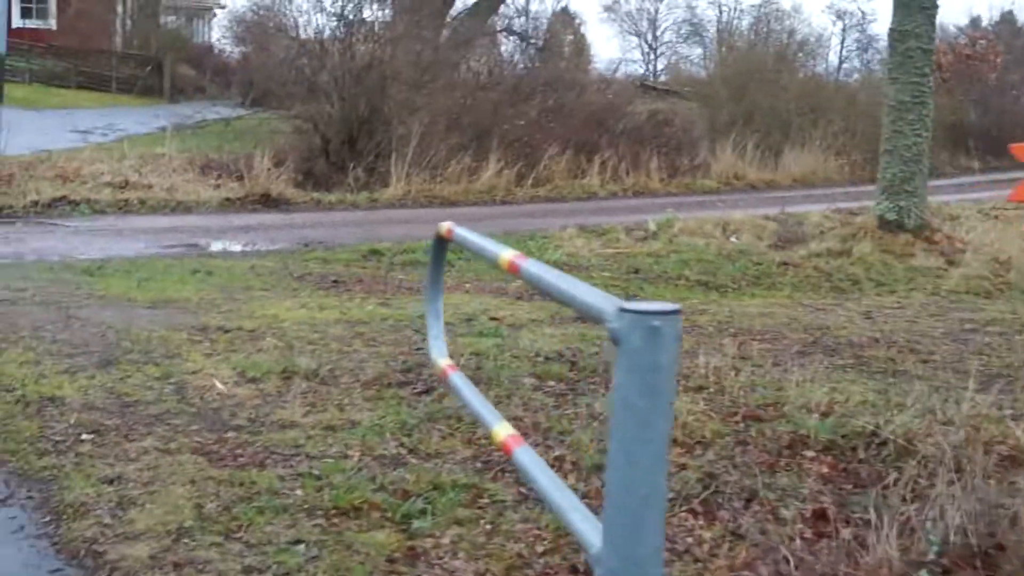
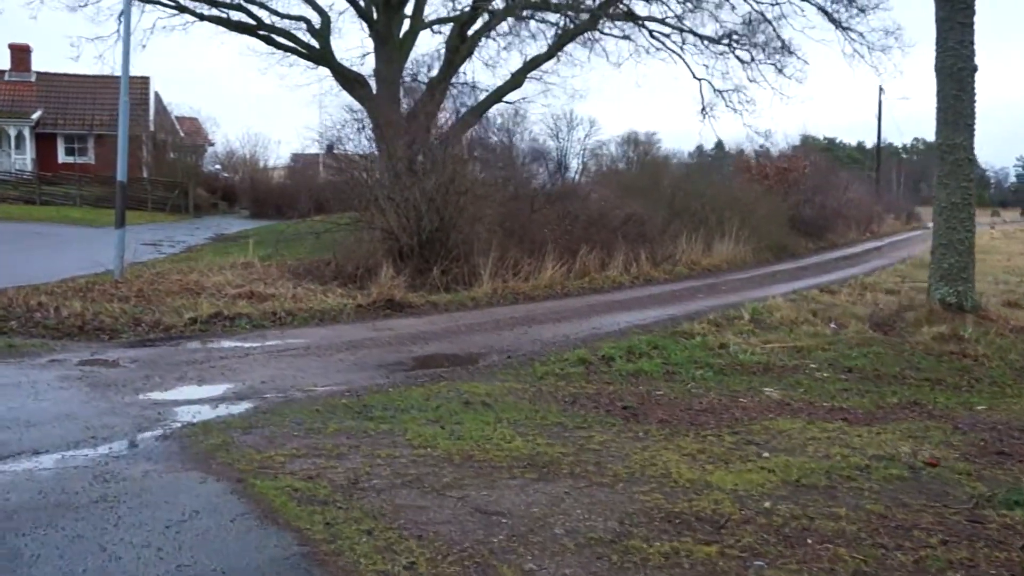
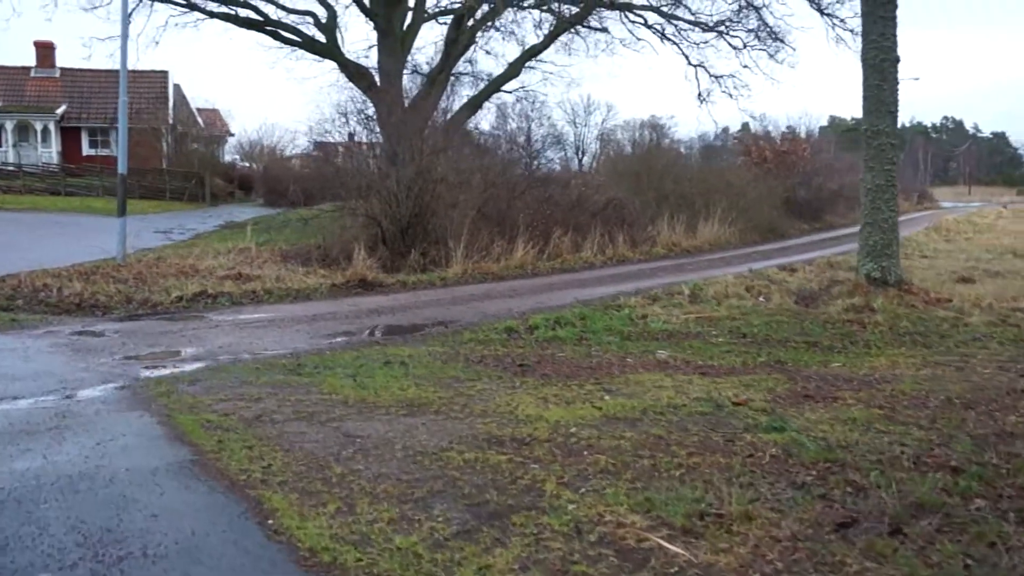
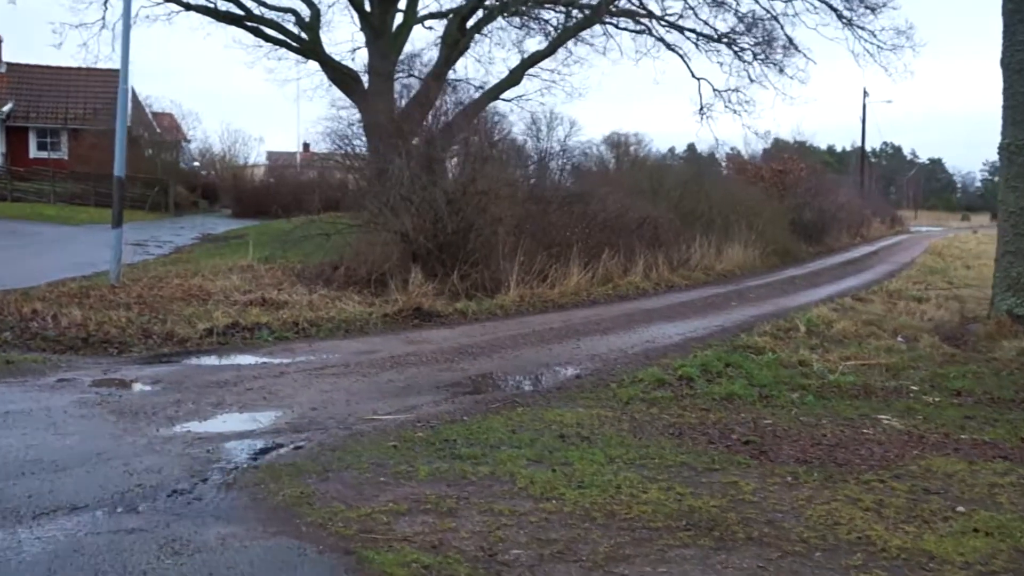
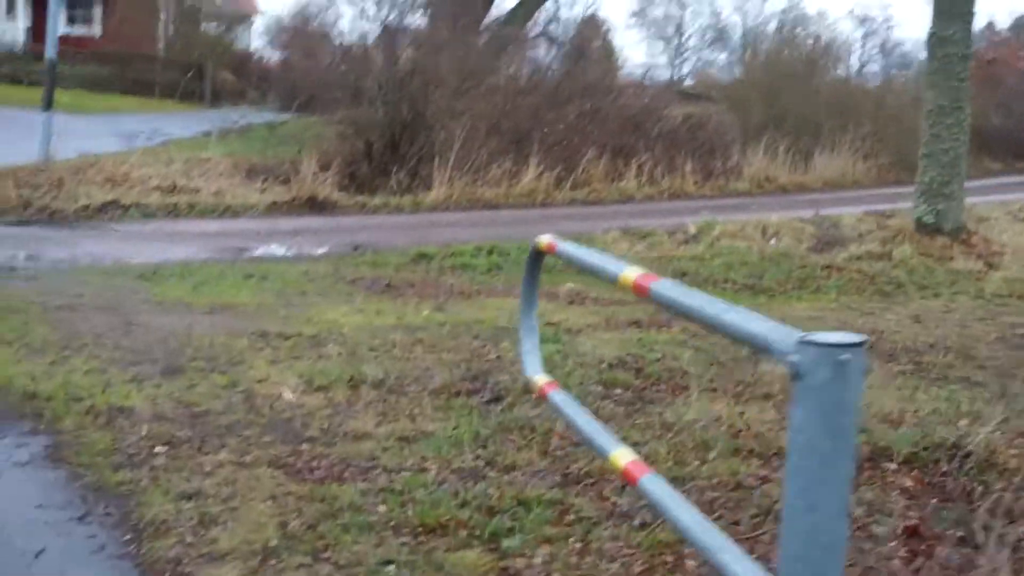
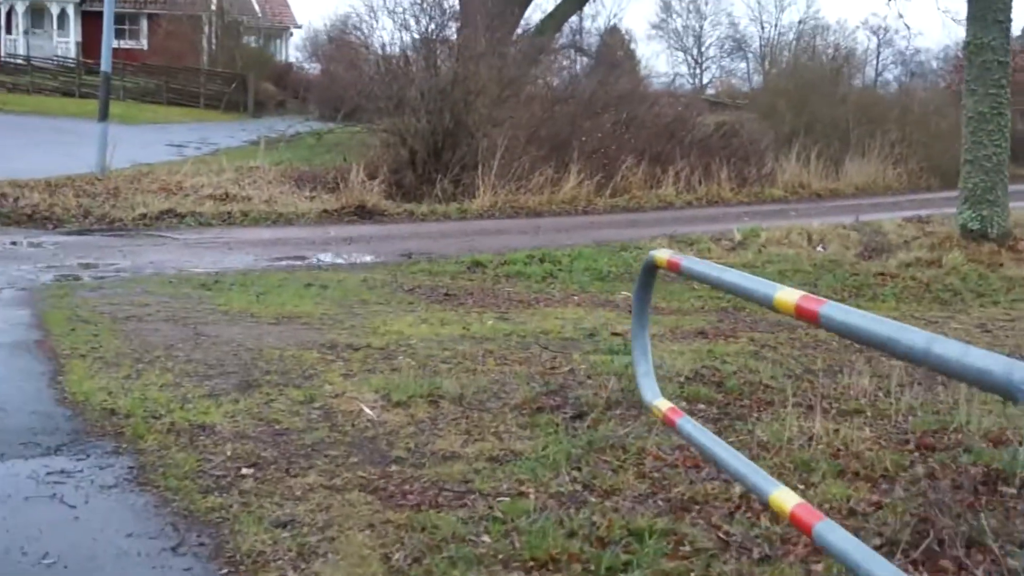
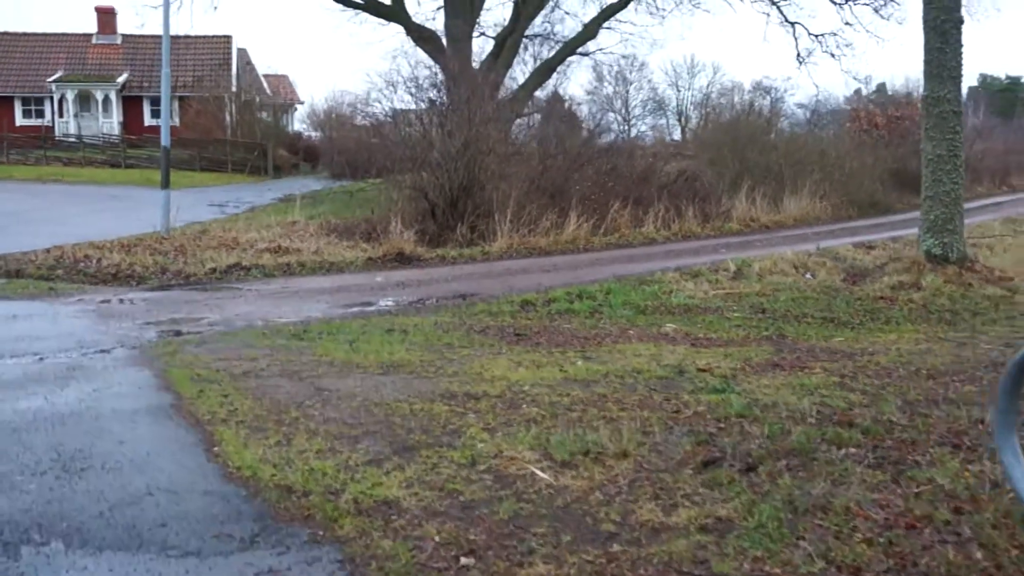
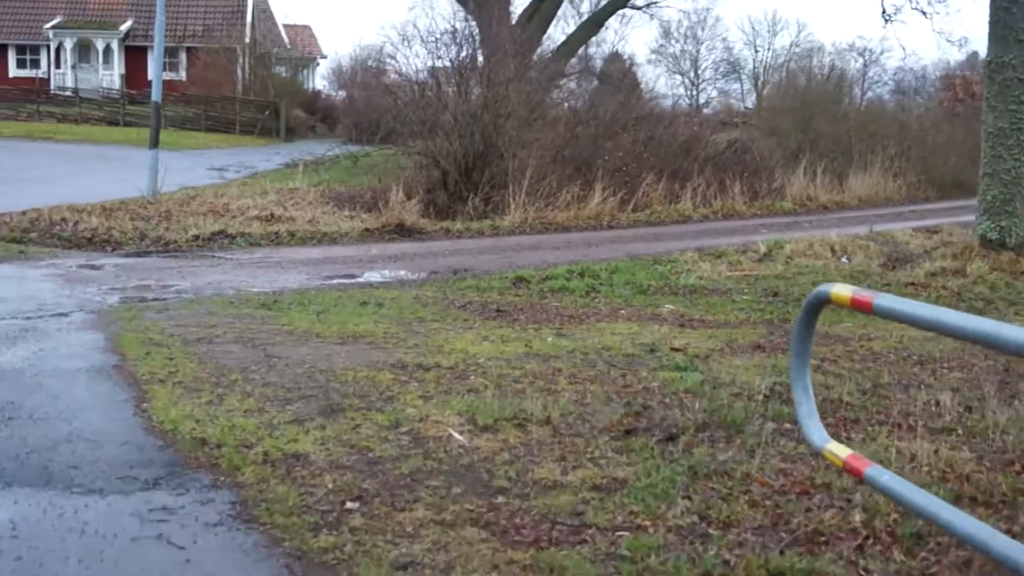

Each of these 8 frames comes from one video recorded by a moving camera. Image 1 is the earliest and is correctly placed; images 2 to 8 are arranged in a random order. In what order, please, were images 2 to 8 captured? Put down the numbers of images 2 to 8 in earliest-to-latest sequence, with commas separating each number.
5, 6, 8, 7, 3, 2, 4
